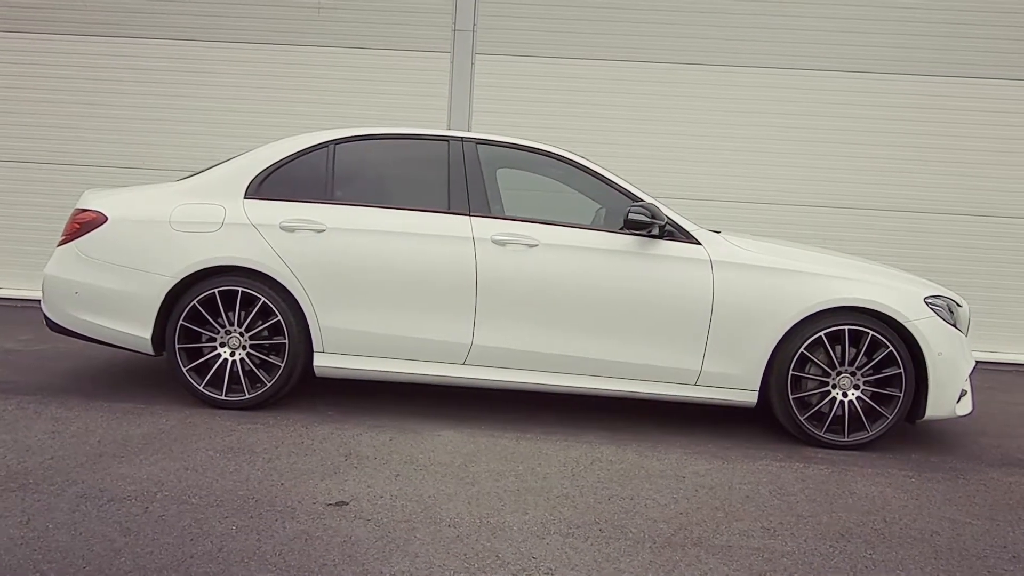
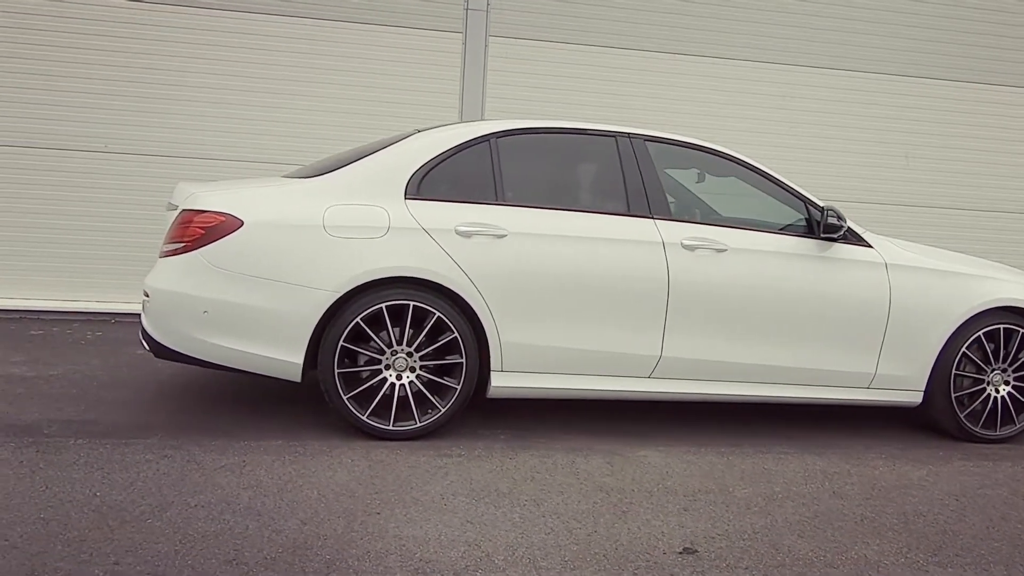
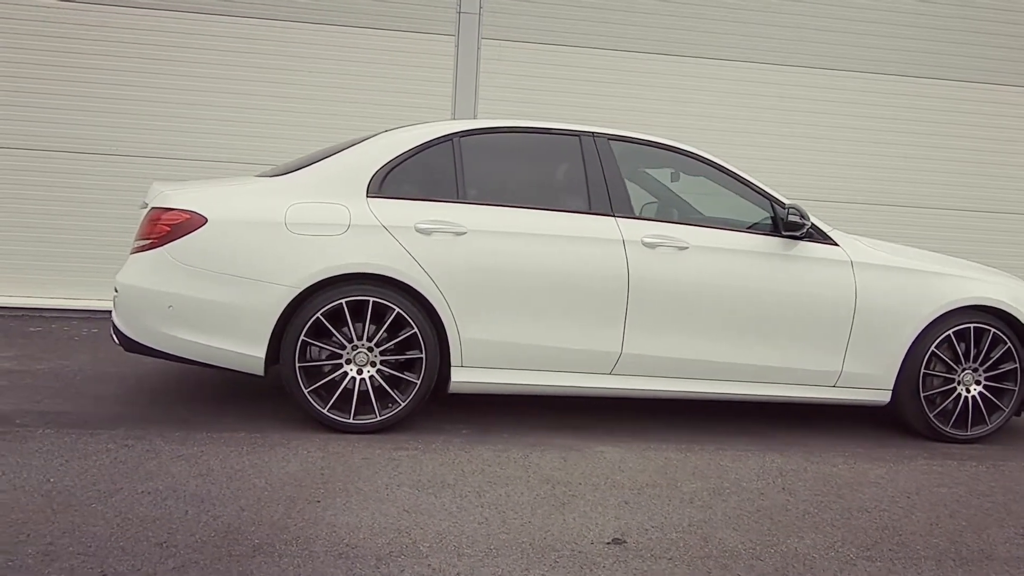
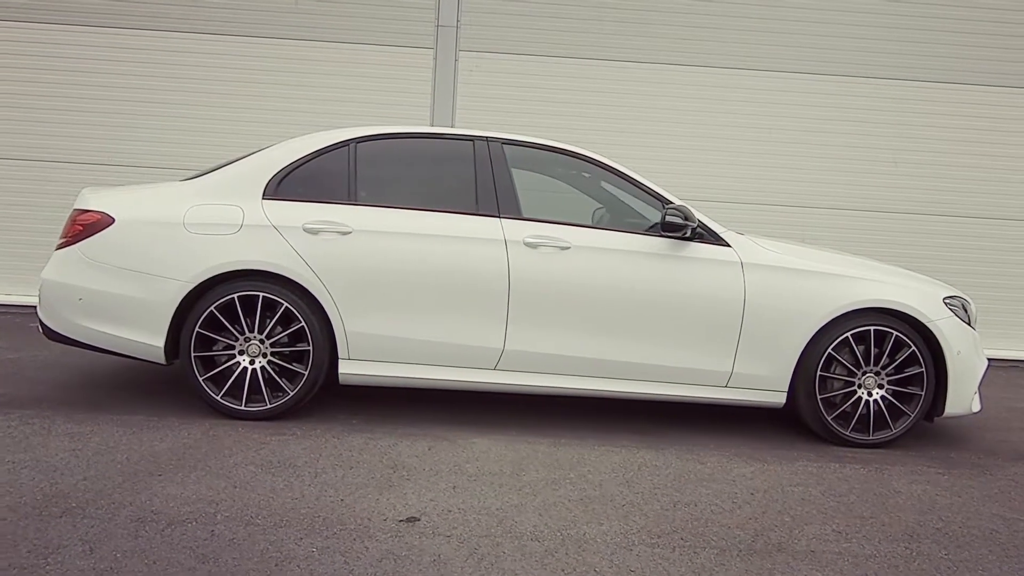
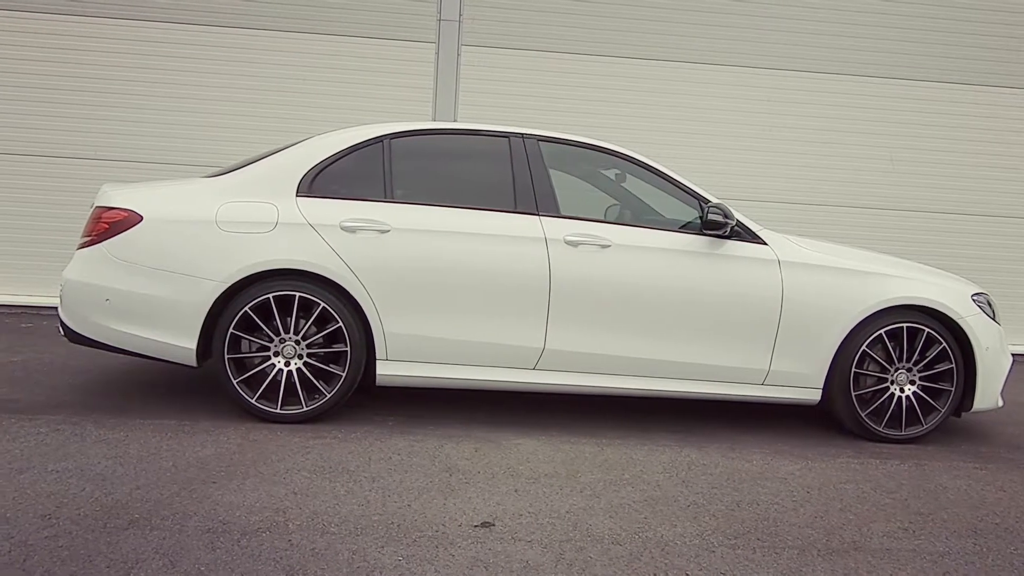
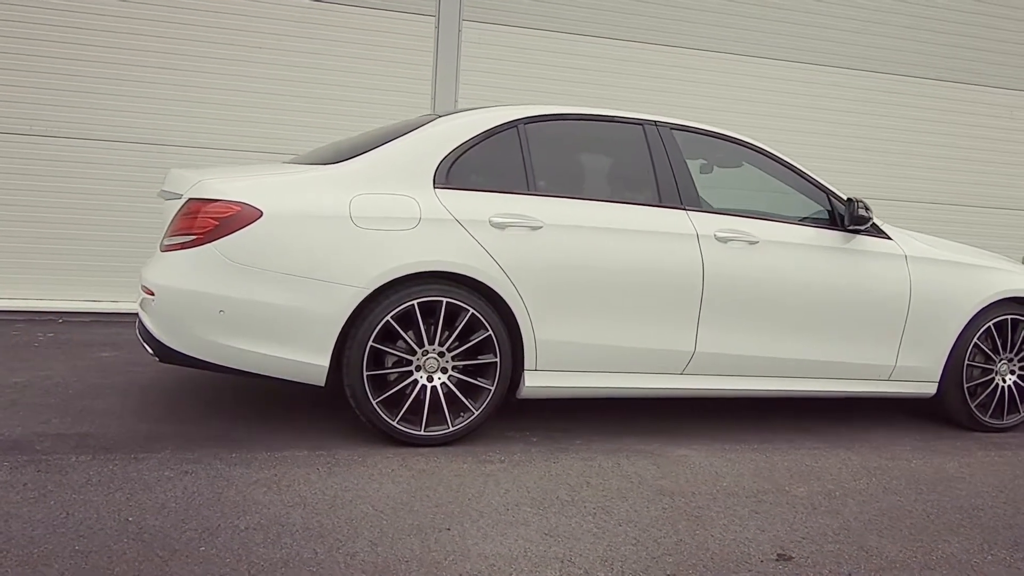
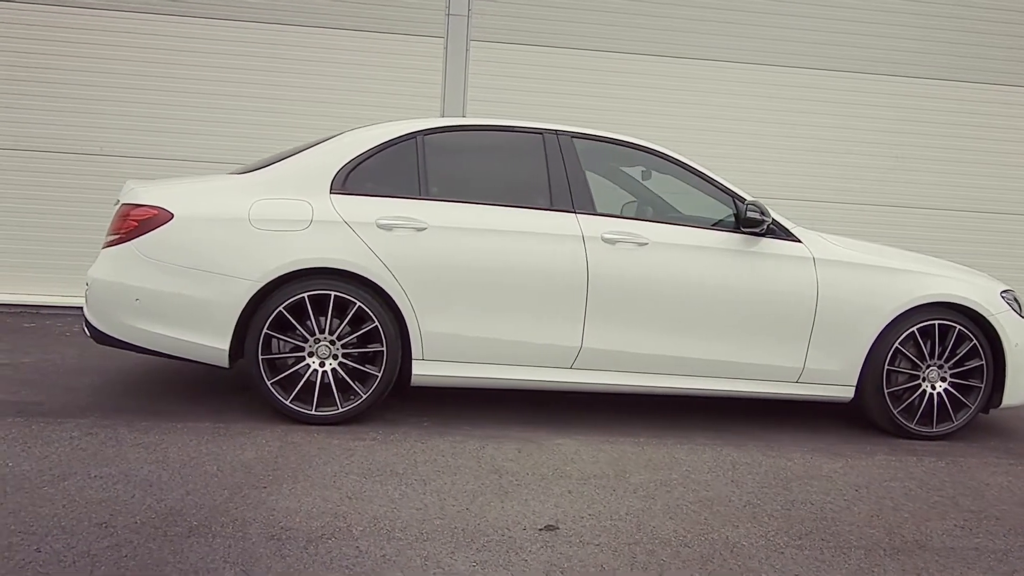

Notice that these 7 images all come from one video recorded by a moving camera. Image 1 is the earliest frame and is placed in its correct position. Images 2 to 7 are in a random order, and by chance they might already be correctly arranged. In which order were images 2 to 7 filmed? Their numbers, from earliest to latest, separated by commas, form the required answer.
4, 5, 7, 3, 2, 6
